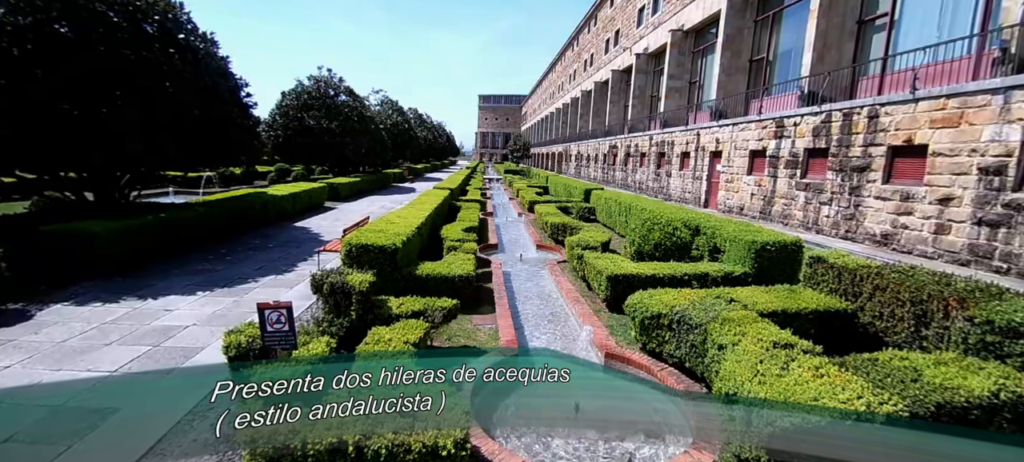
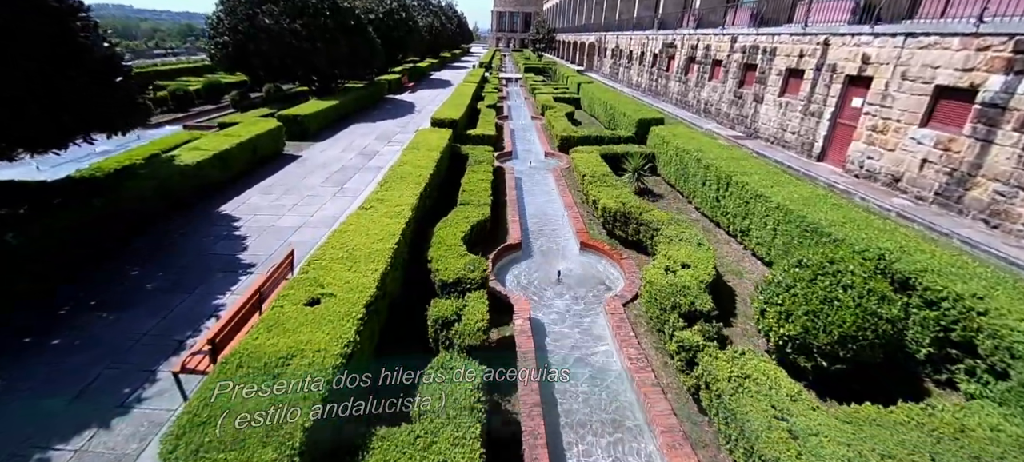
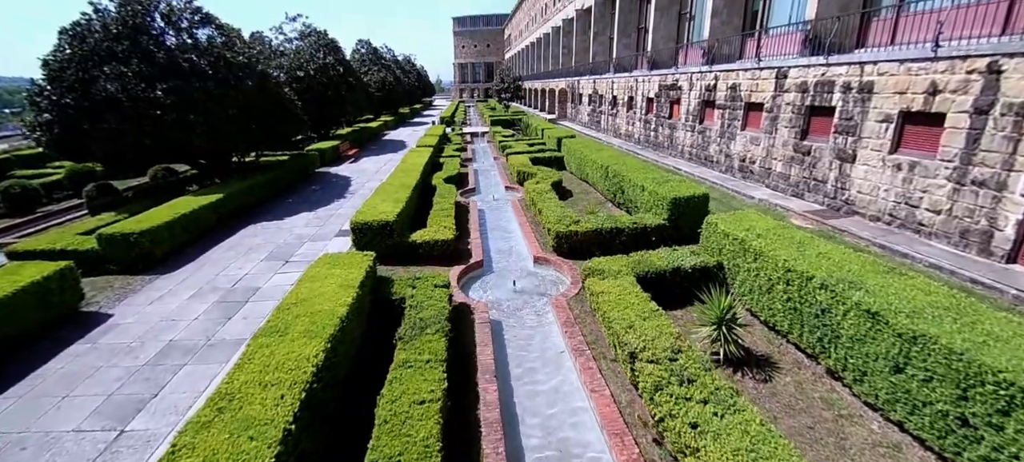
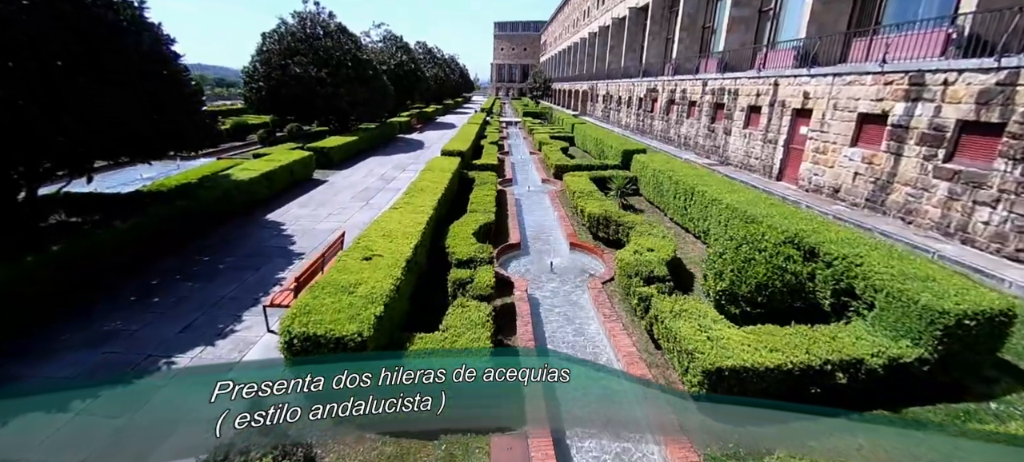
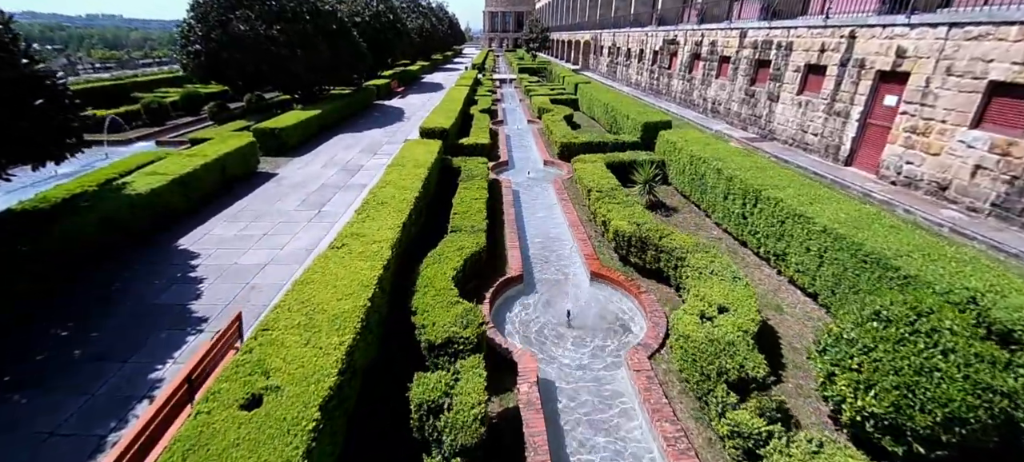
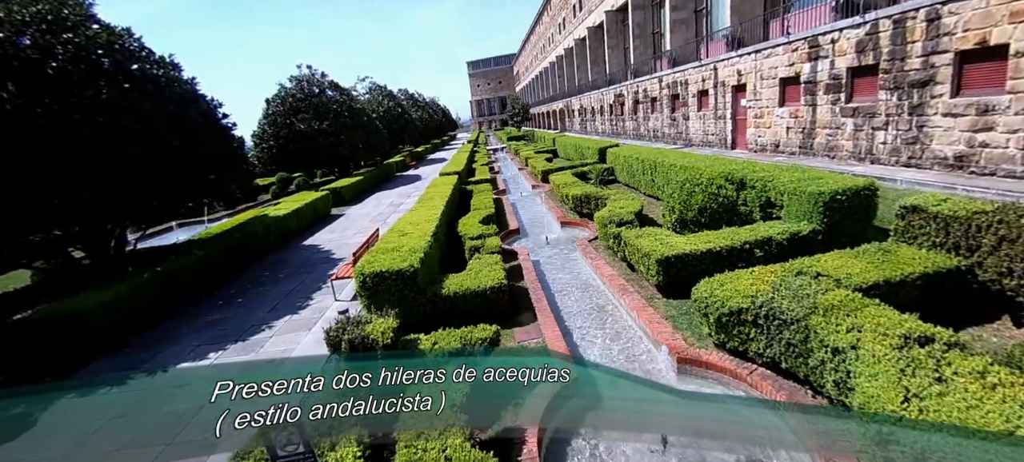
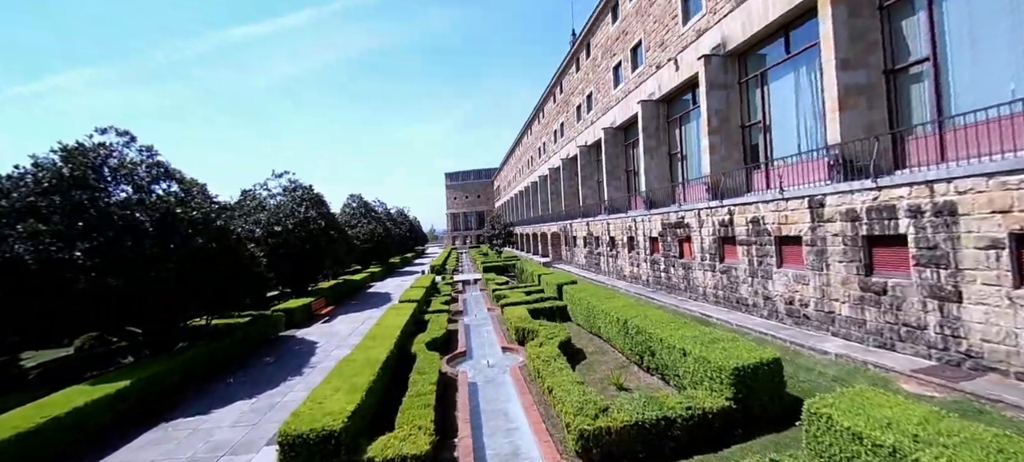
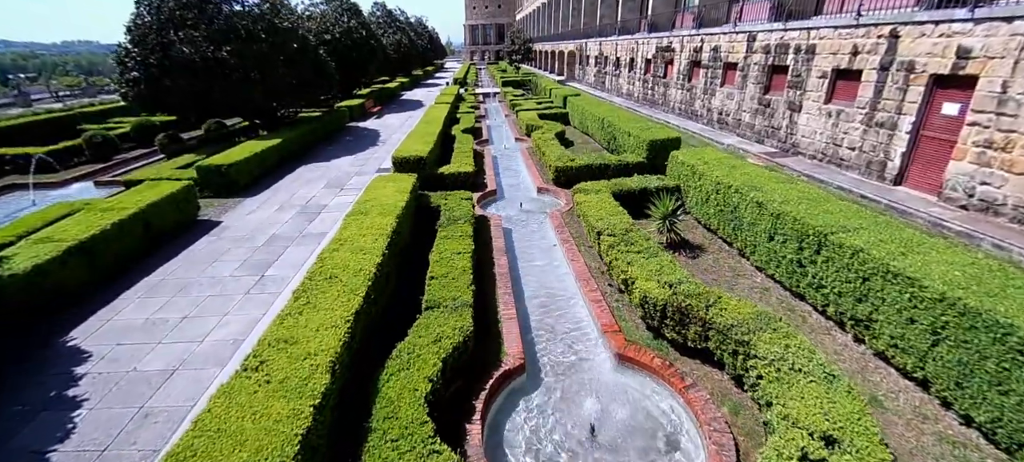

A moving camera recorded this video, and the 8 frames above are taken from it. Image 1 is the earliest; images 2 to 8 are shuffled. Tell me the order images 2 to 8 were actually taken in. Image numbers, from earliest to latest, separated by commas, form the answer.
6, 4, 2, 5, 8, 3, 7
